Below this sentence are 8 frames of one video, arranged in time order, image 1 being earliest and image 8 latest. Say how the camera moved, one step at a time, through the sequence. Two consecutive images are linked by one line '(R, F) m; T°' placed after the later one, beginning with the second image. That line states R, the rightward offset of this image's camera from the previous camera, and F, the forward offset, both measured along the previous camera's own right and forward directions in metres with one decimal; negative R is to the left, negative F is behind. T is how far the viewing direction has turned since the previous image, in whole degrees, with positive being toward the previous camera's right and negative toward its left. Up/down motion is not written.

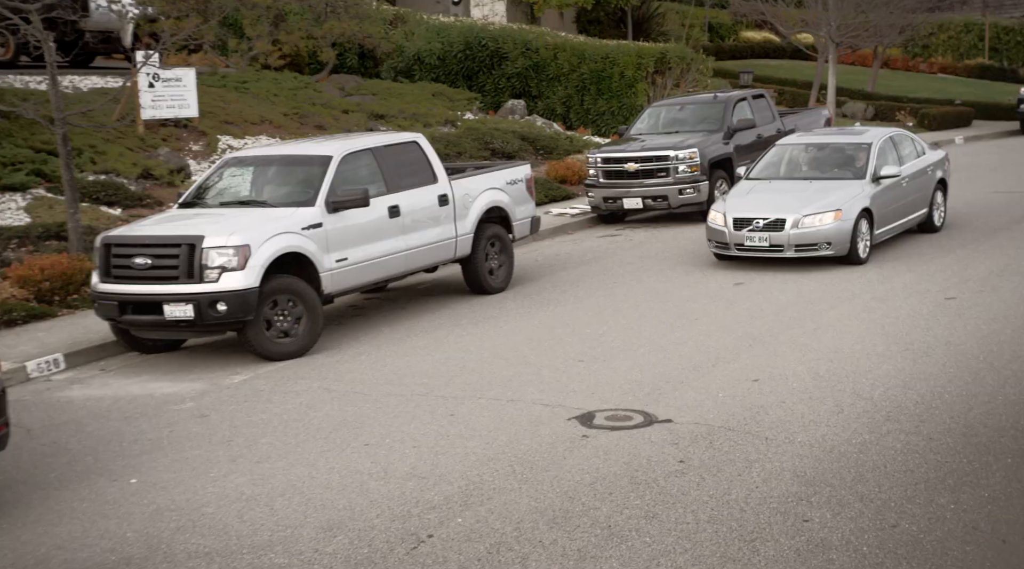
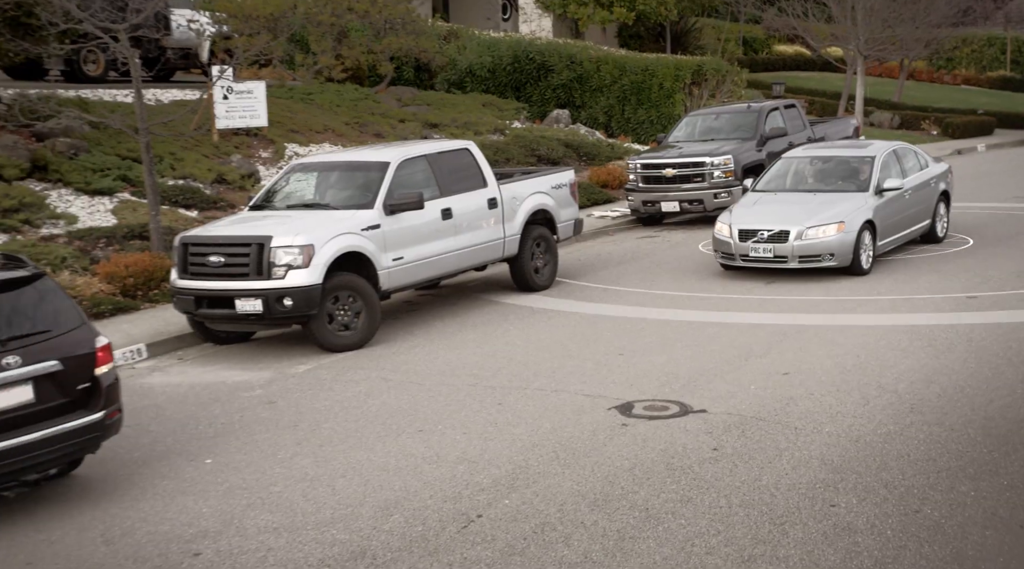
(-0.1, -0.6) m; -2°
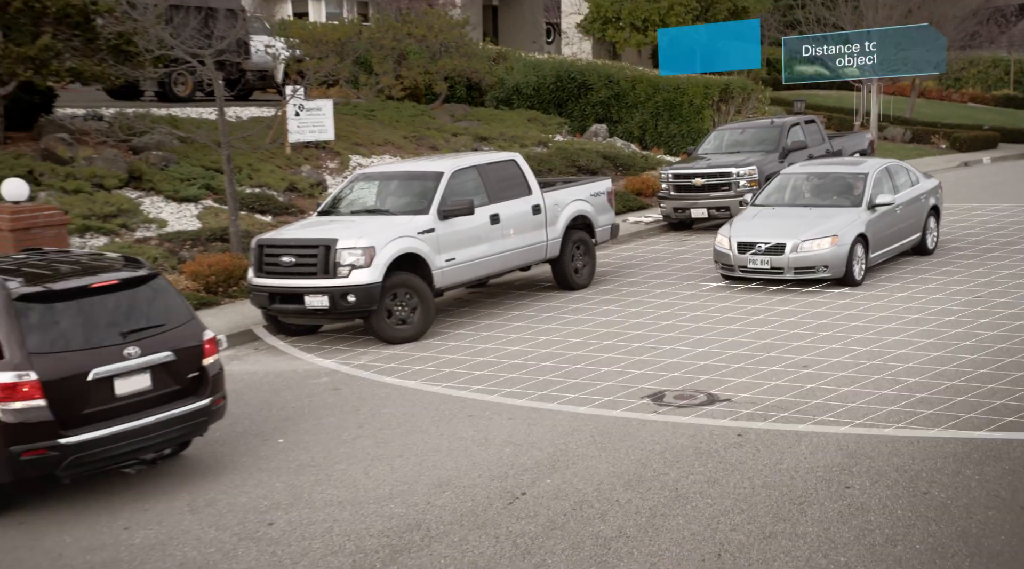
(-0.1, -0.9) m; -2°
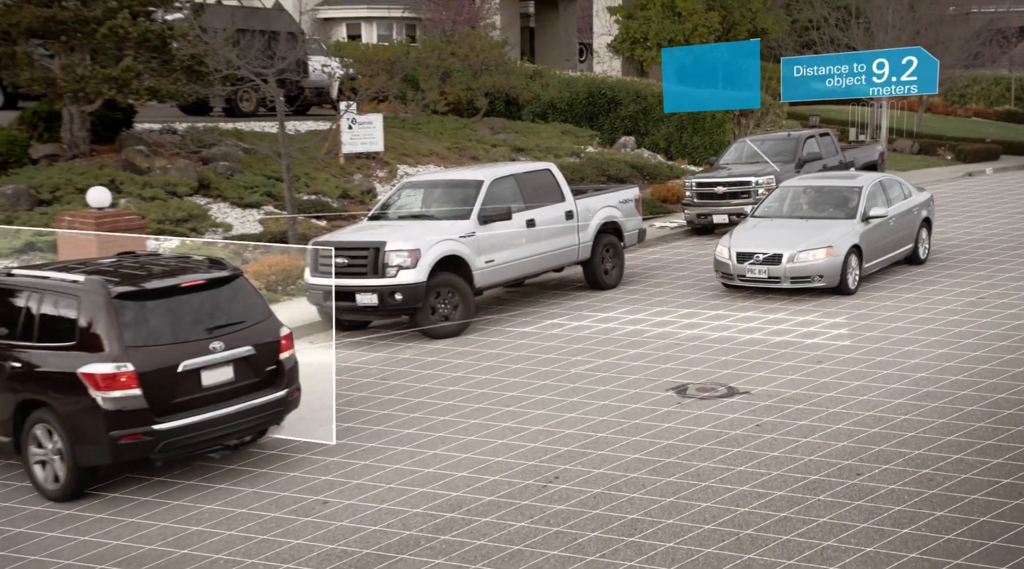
(-0.1, -0.8) m; -2°
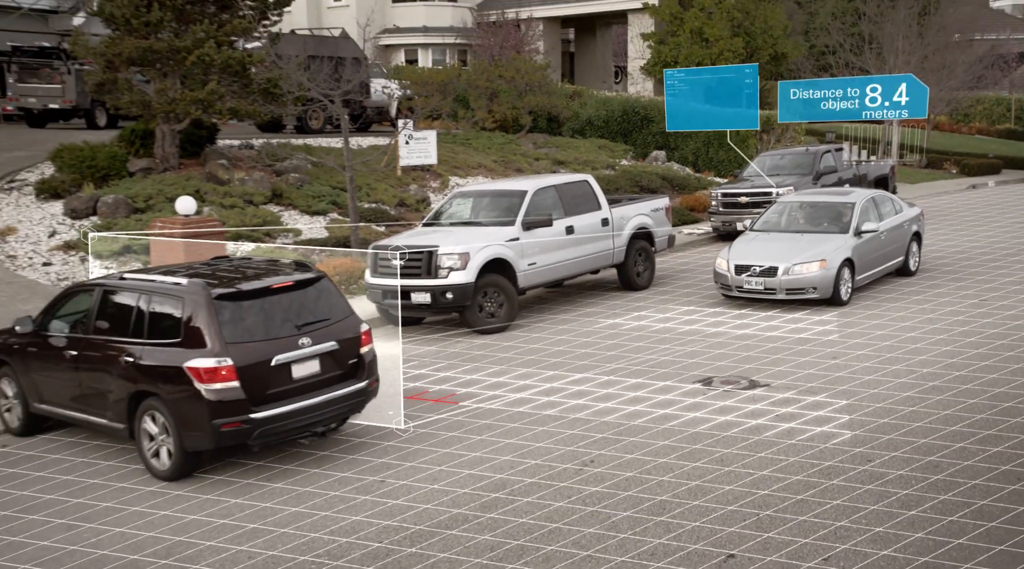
(-0.1, -1.0) m; -2°
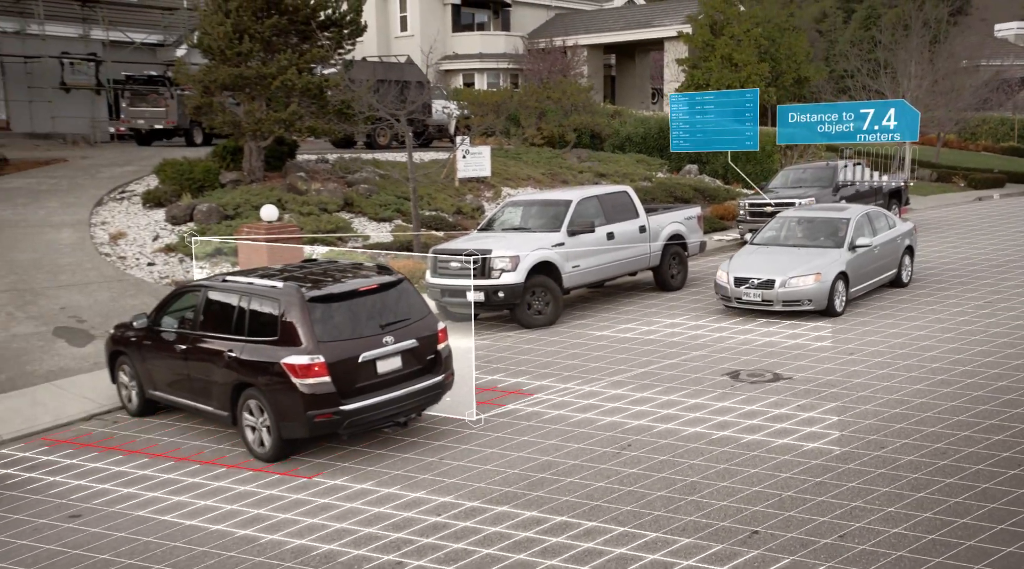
(-0.1, -1.2) m; -2°
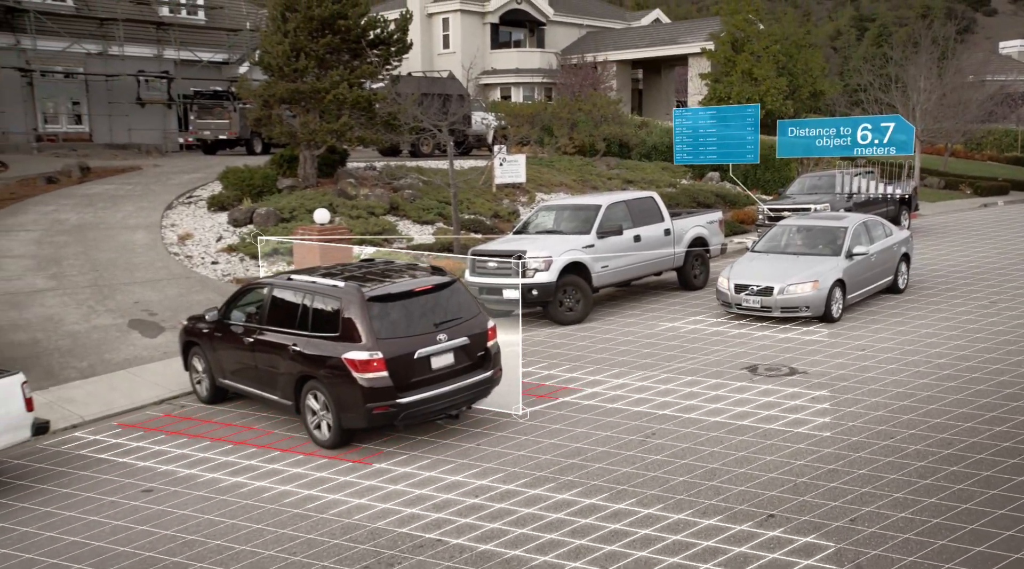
(0.0, -0.9) m; -2°
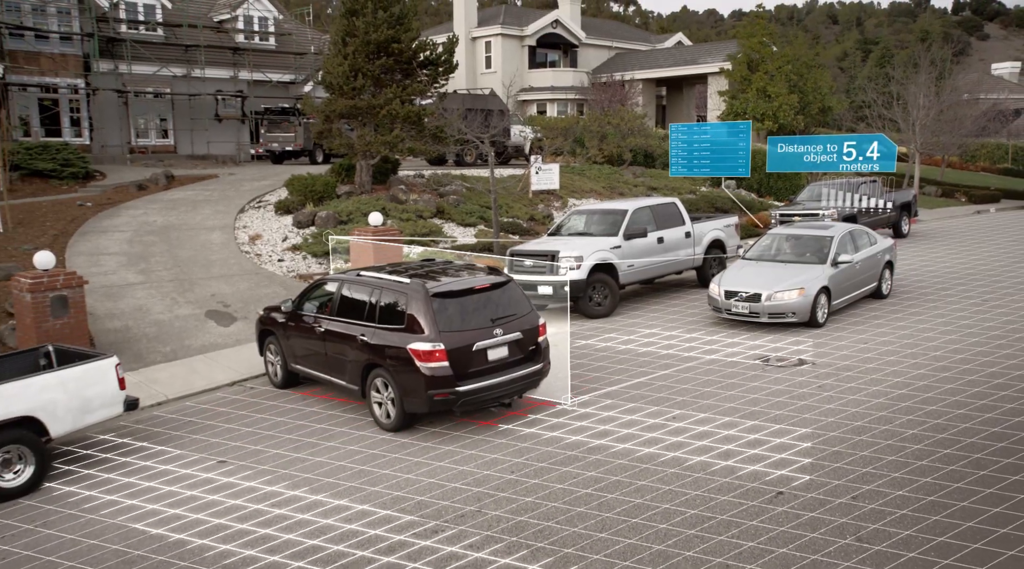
(0.0, -1.4) m; -2°
